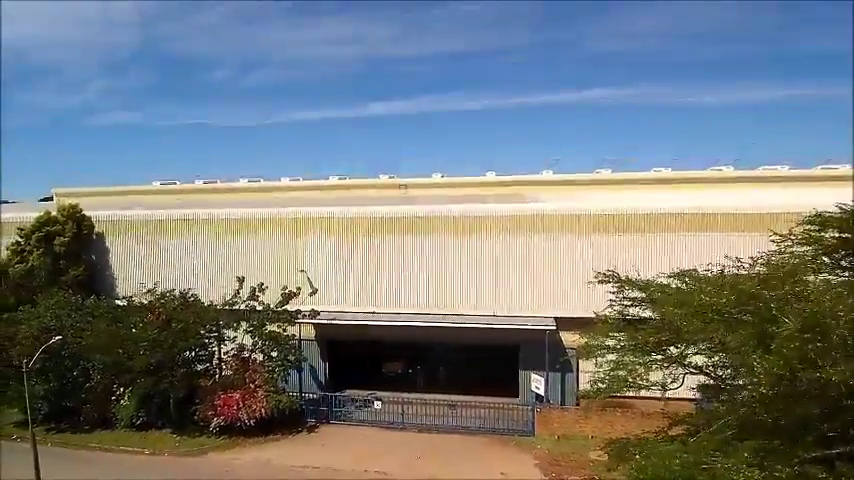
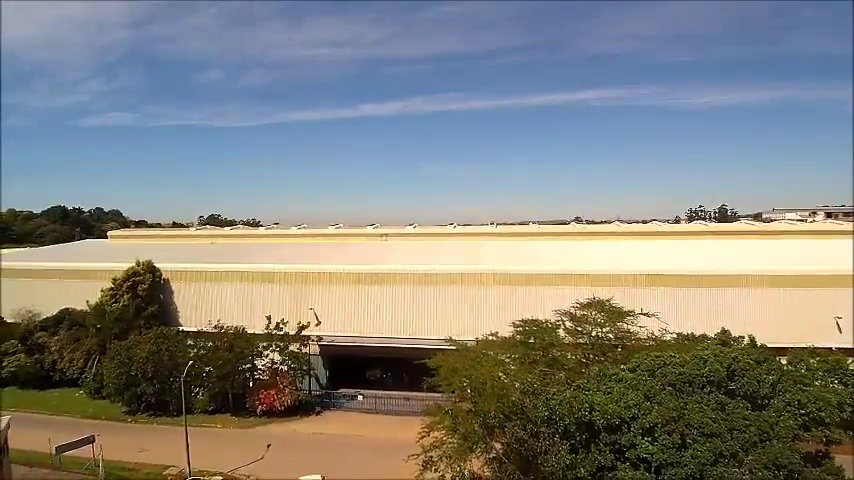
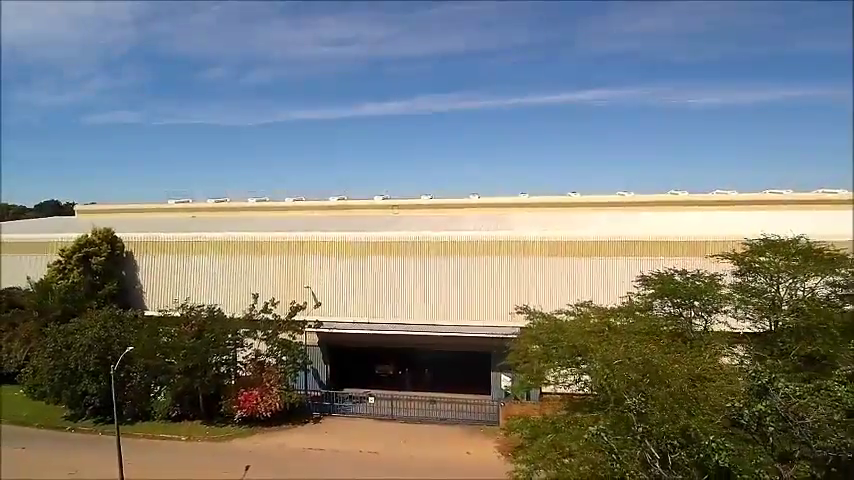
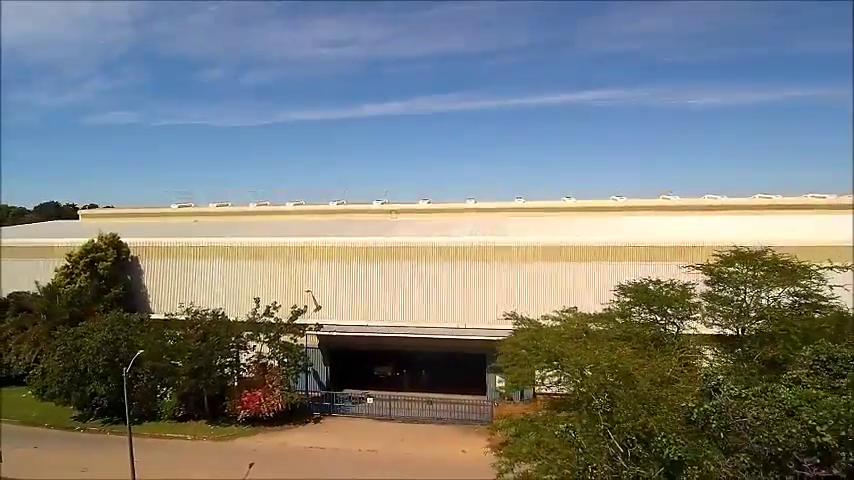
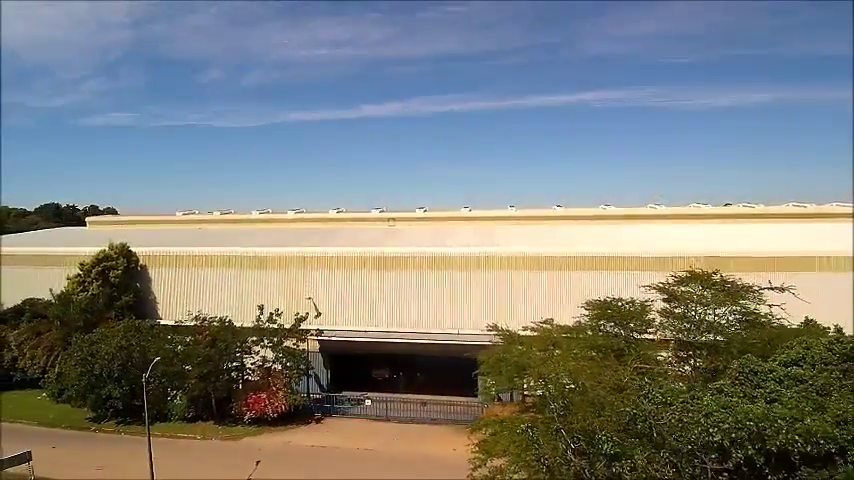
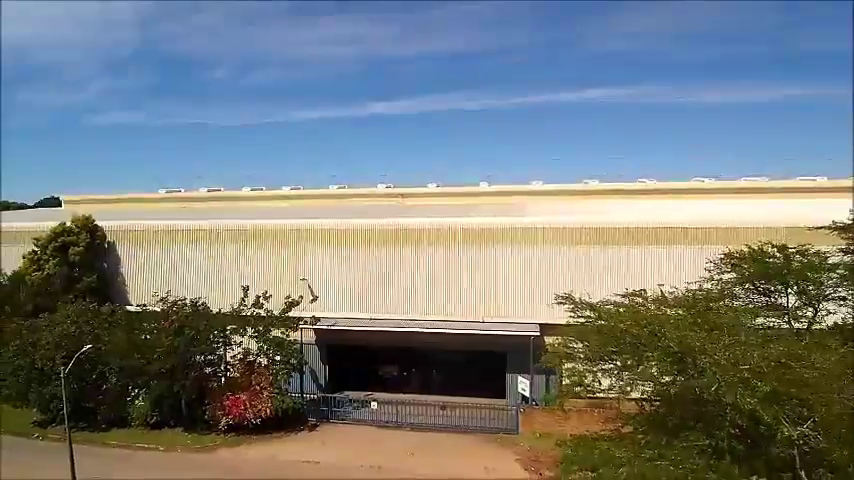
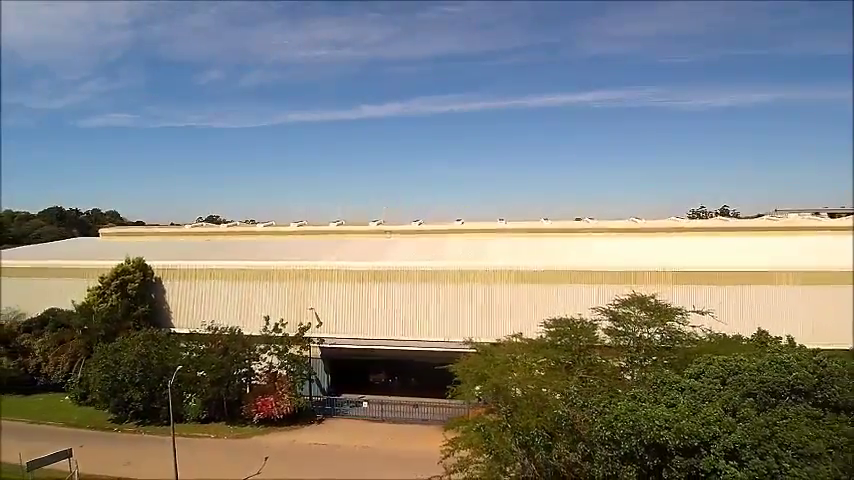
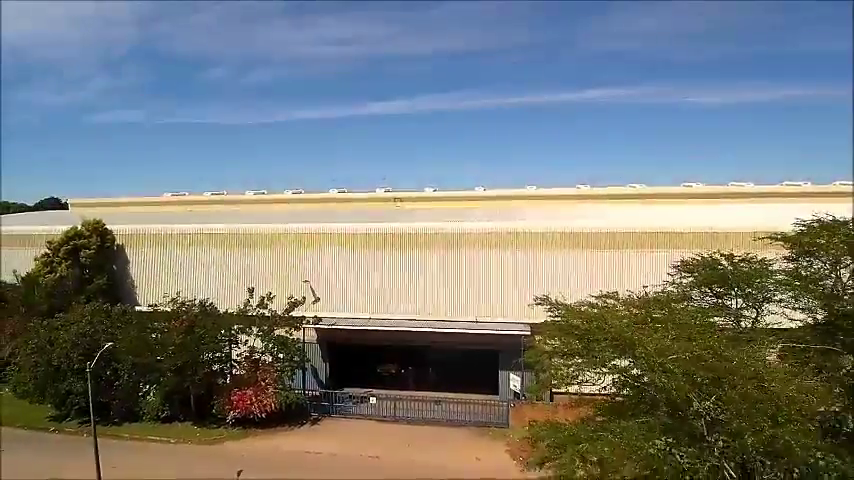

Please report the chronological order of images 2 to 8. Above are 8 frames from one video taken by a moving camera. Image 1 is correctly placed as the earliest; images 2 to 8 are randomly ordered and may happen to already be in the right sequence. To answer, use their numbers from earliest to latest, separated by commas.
6, 8, 3, 4, 5, 7, 2
